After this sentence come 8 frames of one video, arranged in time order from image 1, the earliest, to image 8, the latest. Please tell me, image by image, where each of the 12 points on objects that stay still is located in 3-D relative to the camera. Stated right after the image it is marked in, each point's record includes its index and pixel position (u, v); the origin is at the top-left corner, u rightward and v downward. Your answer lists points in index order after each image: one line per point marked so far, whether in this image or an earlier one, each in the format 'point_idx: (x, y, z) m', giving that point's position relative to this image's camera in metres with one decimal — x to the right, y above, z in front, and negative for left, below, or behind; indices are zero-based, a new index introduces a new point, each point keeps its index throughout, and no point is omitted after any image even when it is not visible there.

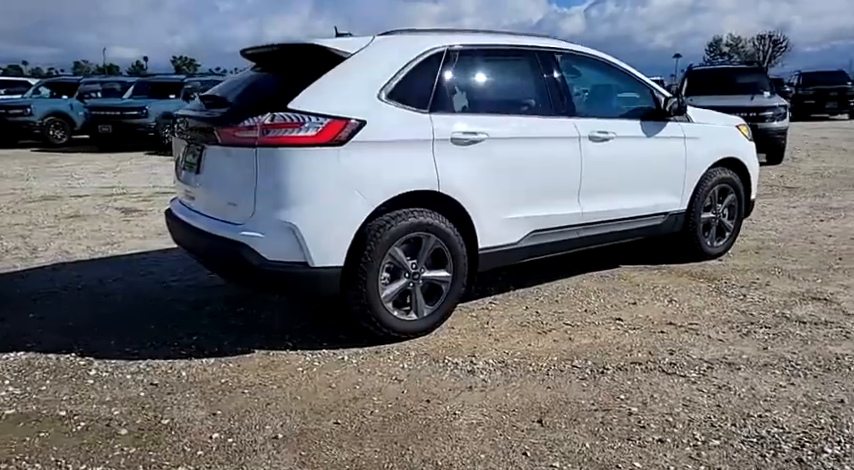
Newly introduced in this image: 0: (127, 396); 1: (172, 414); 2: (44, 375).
0: (-1.3, -0.7, +2.9) m
1: (-1.1, -0.8, +2.8) m
2: (-1.8, -0.7, +3.2) m
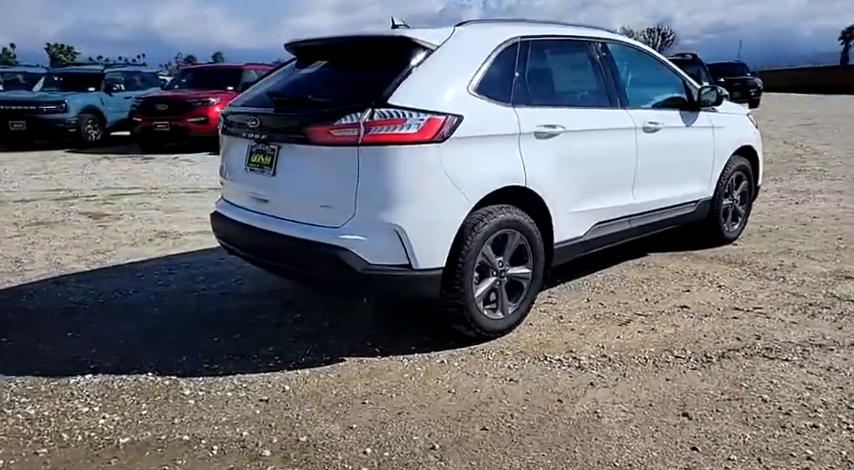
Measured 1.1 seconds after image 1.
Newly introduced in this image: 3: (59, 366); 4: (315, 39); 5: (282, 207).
0: (-0.8, -0.8, +2.7) m
1: (-0.5, -0.8, +2.6) m
2: (-1.3, -0.7, +2.9) m
3: (-1.8, -0.6, +3.3) m
4: (-0.6, +1.1, +3.8) m
5: (-0.7, +0.1, +3.3) m
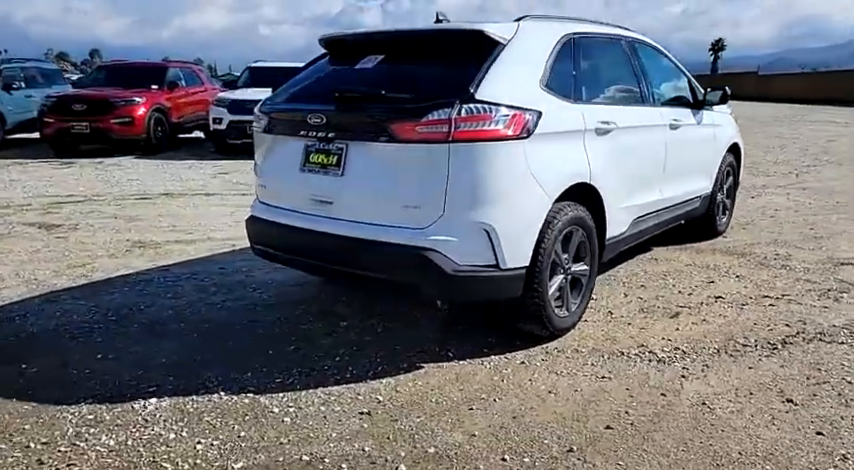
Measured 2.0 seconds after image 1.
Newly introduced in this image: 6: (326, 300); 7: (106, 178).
0: (-0.3, -0.8, +2.6) m
1: (0.0, -0.8, +2.5) m
2: (-0.8, -0.7, +2.7) m
3: (-1.4, -0.7, +3.0) m
4: (-0.3, +1.1, +3.7) m
5: (-0.3, +0.1, +3.1) m
6: (-0.6, -0.4, +4.1) m
7: (-5.3, +0.9, +10.8) m
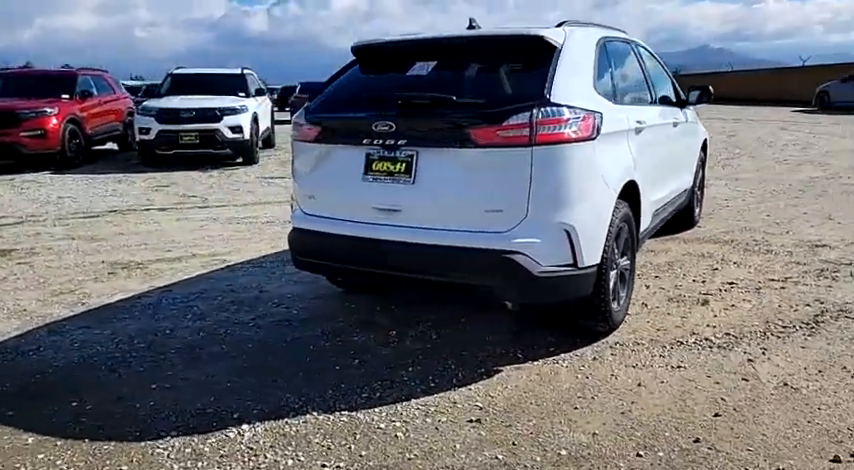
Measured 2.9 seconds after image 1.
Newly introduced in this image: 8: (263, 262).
0: (+0.2, -0.8, +2.5) m
1: (+0.5, -0.8, +2.5) m
2: (-0.4, -0.8, +2.5) m
3: (-1.0, -0.8, +2.8) m
4: (-0.1, +1.1, +3.6) m
5: (0.0, +0.1, +3.1) m
6: (-0.4, -0.5, +4.0) m
7: (-6.0, +0.6, +10.0) m
8: (-1.3, -0.2, +5.2) m
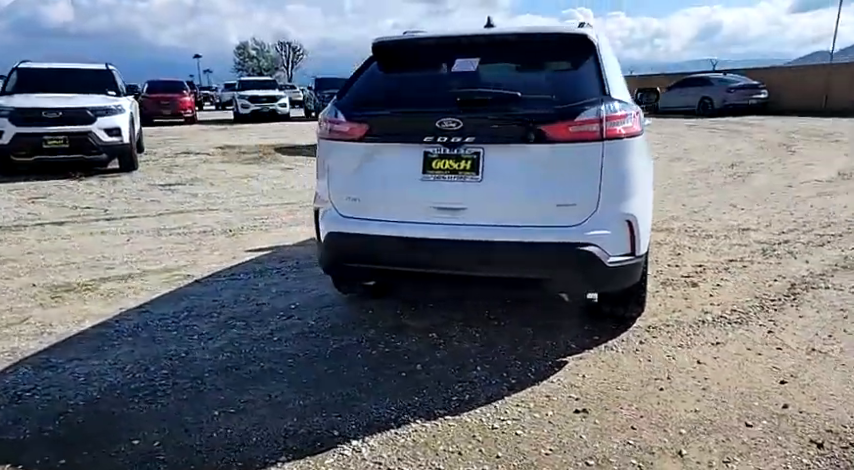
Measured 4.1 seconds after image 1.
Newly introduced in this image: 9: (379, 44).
0: (+0.7, -0.8, +2.6) m
1: (+1.0, -0.7, +2.6) m
2: (+0.1, -0.8, +2.5) m
3: (-0.5, -0.8, +2.5) m
4: (+0.1, +1.1, +3.6) m
5: (+0.3, +0.1, +3.1) m
6: (-0.2, -0.5, +3.9) m
7: (-7.2, +0.3, +8.5) m
8: (-1.4, -0.3, +4.9) m
9: (-0.3, +1.1, +3.7) m
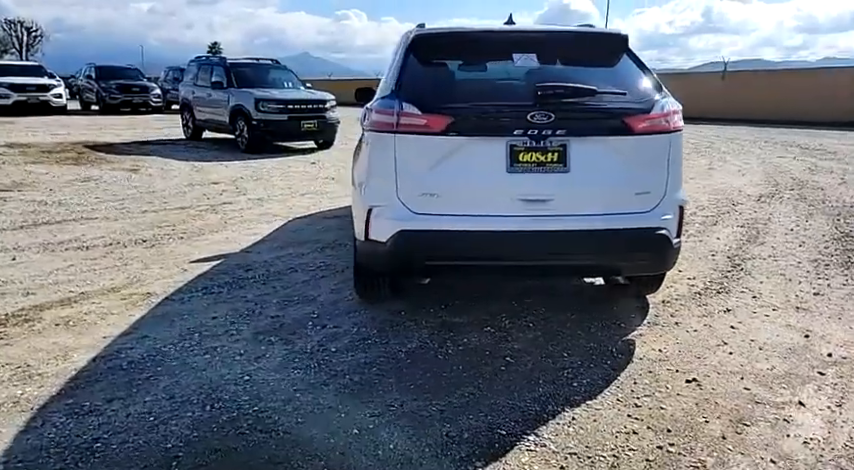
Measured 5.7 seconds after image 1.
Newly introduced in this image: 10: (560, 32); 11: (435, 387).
0: (+1.3, -0.7, +2.9) m
1: (+1.5, -0.7, +3.0) m
2: (+0.8, -0.8, +2.6) m
3: (+0.1, -0.8, +2.4) m
4: (+0.3, +1.1, +3.6) m
5: (+0.7, +0.2, +3.2) m
6: (0.0, -0.5, +3.8) m
7: (-8.0, -0.1, +5.9) m
8: (-1.4, -0.3, +4.4) m
9: (-0.1, +1.1, +3.6) m
10: (+0.7, +1.1, +3.6) m
11: (0.0, -0.7, +2.9) m
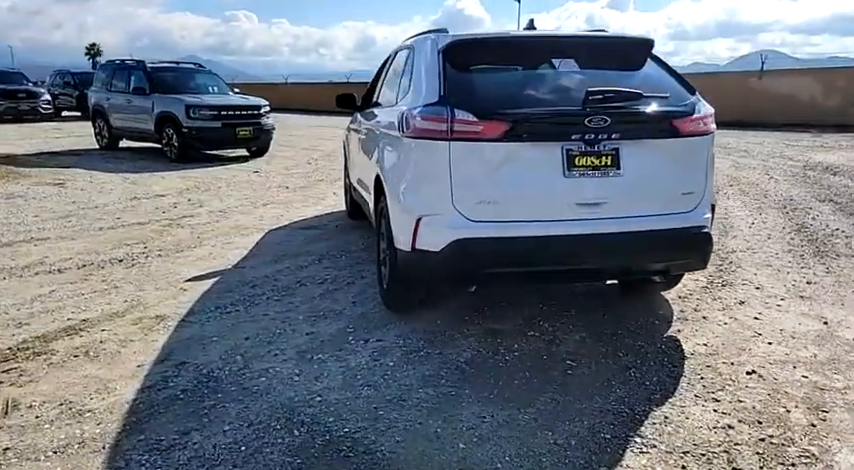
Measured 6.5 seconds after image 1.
0: (+1.6, -0.7, +3.0) m
1: (+1.9, -0.6, +3.1) m
2: (+1.2, -0.8, +2.6) m
3: (+0.6, -0.8, +2.4) m
4: (+0.5, +1.1, +3.6) m
5: (+1.0, +0.1, +3.2) m
6: (+0.2, -0.5, +3.7) m
7: (-8.1, -0.5, +4.8) m
8: (-1.3, -0.4, +4.1) m
9: (+0.1, +1.0, +3.6) m
10: (+0.9, +1.1, +3.7) m
11: (+0.4, -0.7, +2.9) m
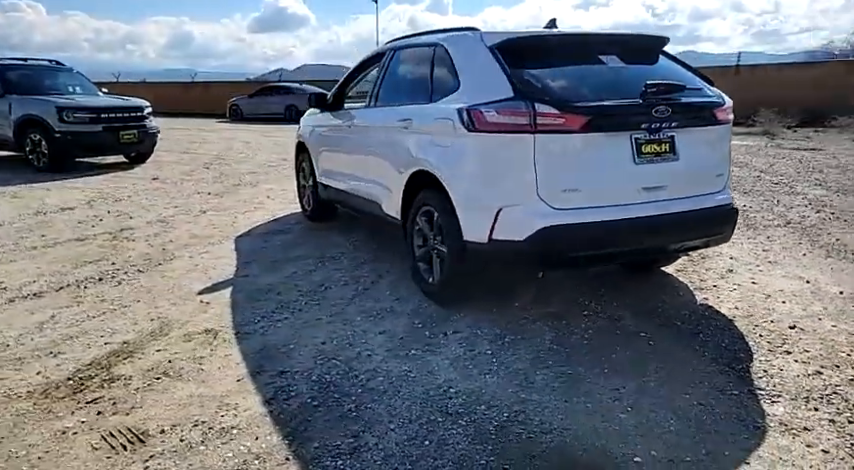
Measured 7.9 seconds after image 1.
0: (+2.1, -0.5, +3.5) m
1: (+2.3, -0.5, +3.7) m
2: (+1.8, -0.6, +3.0) m
3: (+1.2, -0.7, +2.7) m
4: (+0.8, +1.1, +3.8) m
5: (+1.4, +0.3, +3.6) m
6: (+0.5, -0.4, +3.9) m
7: (-7.7, -0.9, +3.0) m
8: (-1.0, -0.5, +3.9) m
9: (+0.4, +1.1, +3.7) m
10: (+1.1, +1.2, +4.0) m
11: (+0.9, -0.6, +3.1) m
